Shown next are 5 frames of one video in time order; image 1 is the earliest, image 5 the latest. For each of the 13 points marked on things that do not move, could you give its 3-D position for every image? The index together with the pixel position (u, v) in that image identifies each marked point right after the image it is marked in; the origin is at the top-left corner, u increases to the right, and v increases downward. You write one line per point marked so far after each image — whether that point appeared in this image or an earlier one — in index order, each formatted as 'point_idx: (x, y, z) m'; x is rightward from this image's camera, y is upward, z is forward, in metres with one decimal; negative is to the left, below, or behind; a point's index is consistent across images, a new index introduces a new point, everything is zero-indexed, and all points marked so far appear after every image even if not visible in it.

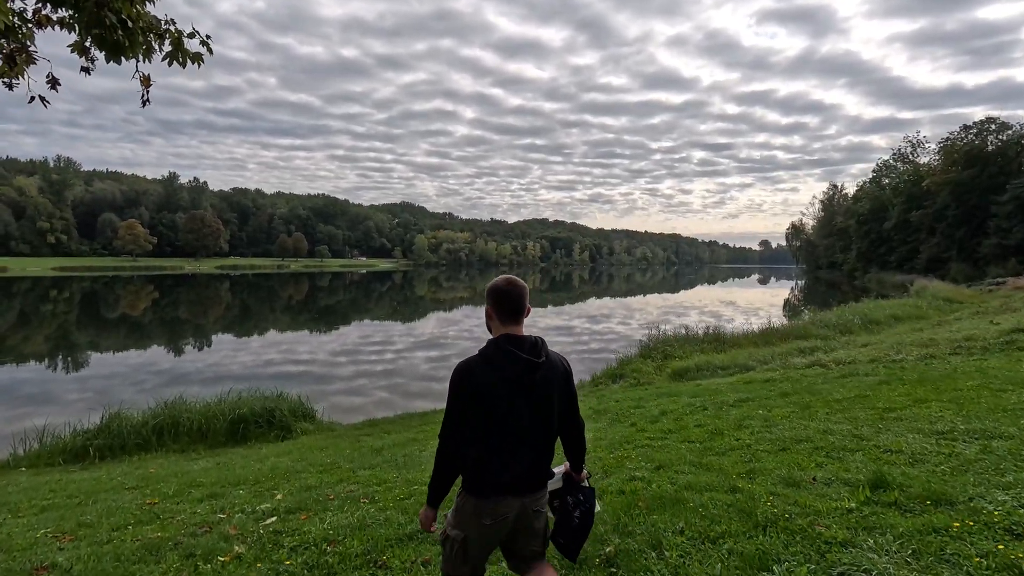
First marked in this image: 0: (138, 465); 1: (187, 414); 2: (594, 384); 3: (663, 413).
0: (-6.4, -3.0, +10.0) m
1: (-6.4, -2.5, +11.5) m
2: (+2.4, -2.9, +17.1) m
3: (+2.7, -2.2, +10.0) m
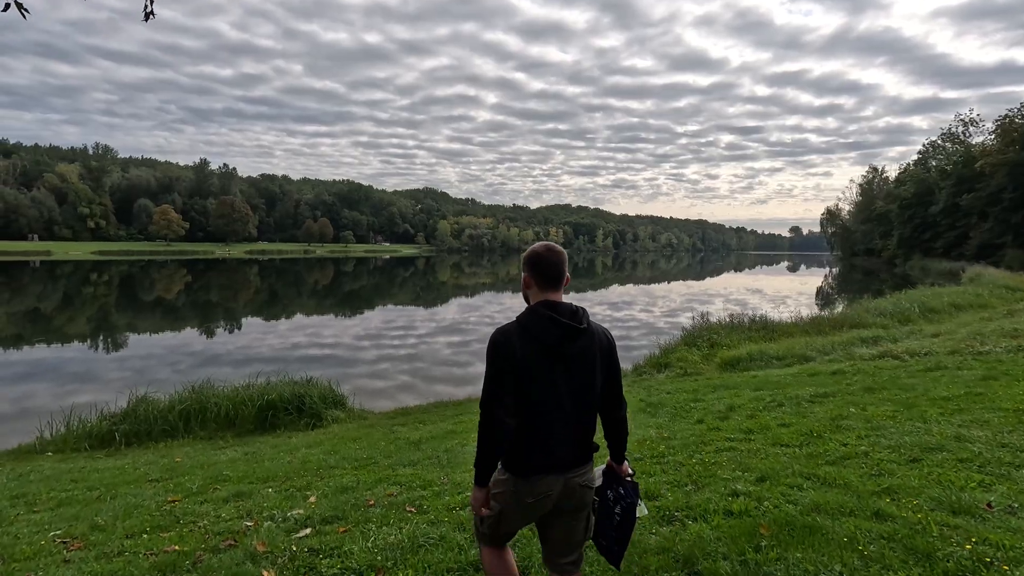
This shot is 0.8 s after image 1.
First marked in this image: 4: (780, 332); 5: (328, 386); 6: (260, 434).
0: (-5.6, -2.7, +9.4) m
1: (-5.6, -2.1, +10.9) m
2: (+3.5, -2.4, +16.1) m
3: (+3.4, -1.9, +9.0) m
4: (+9.5, -1.6, +20.5) m
5: (-3.8, -2.0, +12.0) m
6: (-4.4, -2.6, +10.4) m
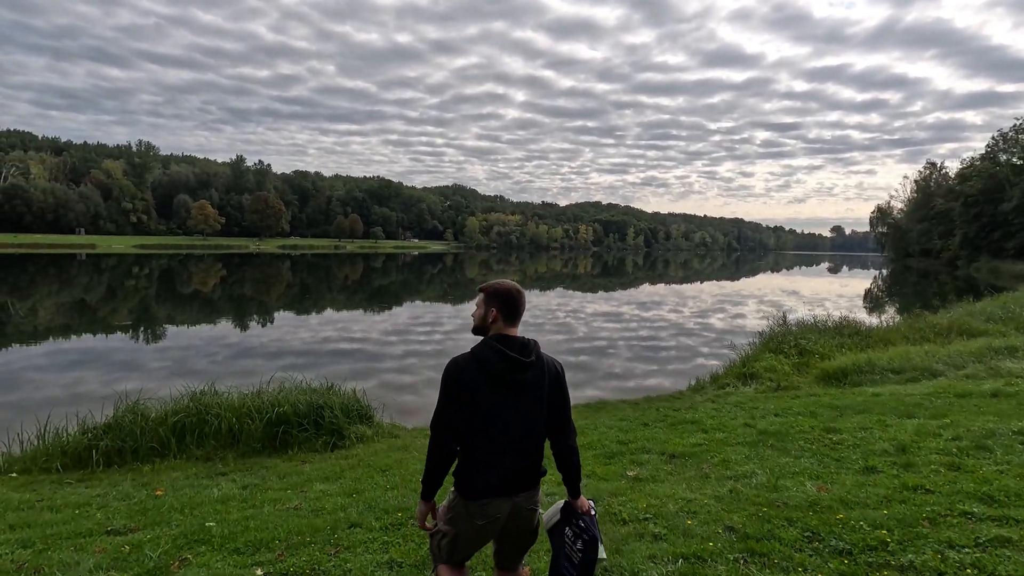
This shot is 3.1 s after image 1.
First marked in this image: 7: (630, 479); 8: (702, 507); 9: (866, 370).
0: (-4.7, -2.5, +7.3) m
1: (-4.5, -1.8, +8.8) m
2: (+4.8, -2.3, +13.6) m
3: (+4.4, -1.8, +6.5) m
4: (+11.1, -1.6, +17.6) m
5: (-2.7, -1.8, +9.9) m
6: (-3.4, -2.4, +8.2) m
7: (+1.3, -2.2, +6.5) m
8: (+1.7, -2.0, +5.2) m
9: (+8.1, -1.9, +13.3) m
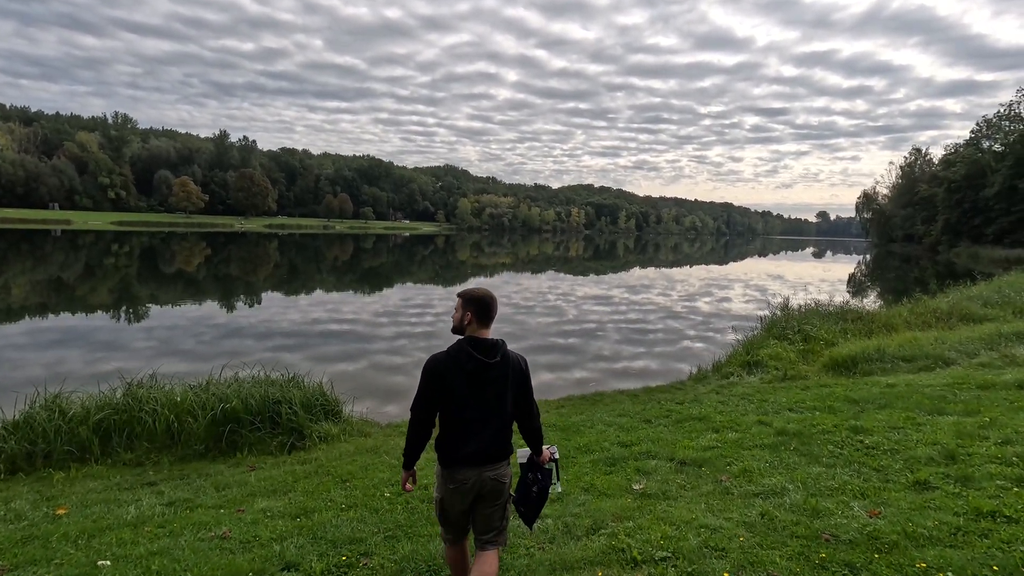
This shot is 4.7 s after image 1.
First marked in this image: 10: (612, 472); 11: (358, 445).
0: (-4.8, -2.2, +6.1) m
1: (-4.7, -1.5, +7.6) m
2: (+4.5, -1.9, +12.5) m
3: (+4.2, -1.6, +5.5) m
4: (+10.7, -1.1, +16.7) m
5: (-2.9, -1.5, +8.7) m
6: (-3.6, -2.1, +7.1) m
7: (+1.1, -1.9, +5.4) m
8: (+1.6, -1.8, +4.1) m
9: (+7.8, -1.5, +12.3) m
10: (+1.1, -2.0, +6.2) m
11: (-2.1, -2.1, +7.7) m
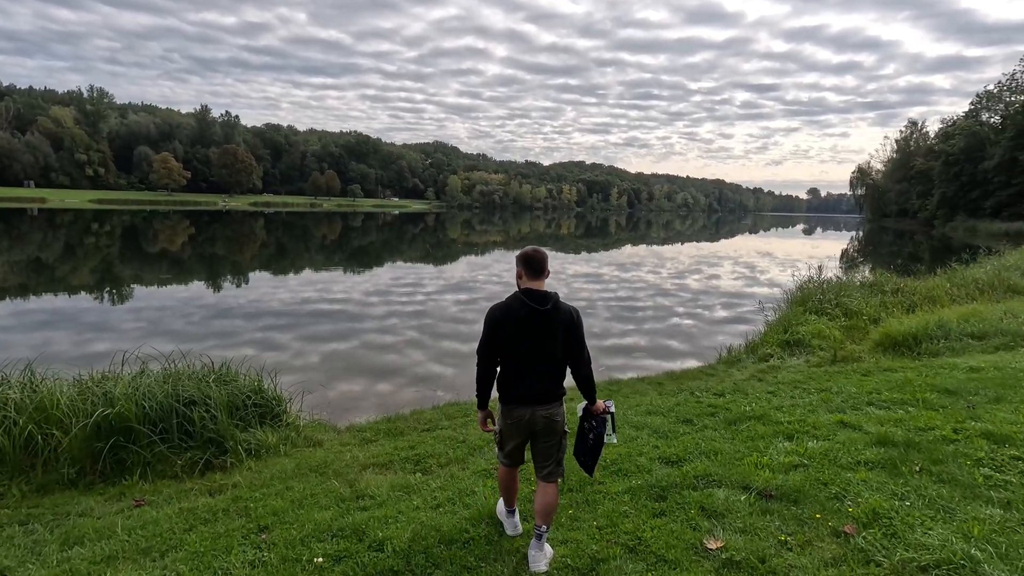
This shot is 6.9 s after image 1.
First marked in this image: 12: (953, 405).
0: (-4.8, -1.9, +4.0) m
1: (-4.7, -1.1, +5.4) m
2: (+4.4, -1.3, +10.5) m
3: (+4.3, -1.3, +3.4) m
4: (+10.5, -0.3, +14.8) m
5: (-3.0, -1.0, +6.5) m
6: (-3.6, -1.8, +4.9) m
7: (+1.2, -1.6, +3.4) m
8: (+1.6, -1.5, +2.1) m
9: (+7.7, -0.9, +10.4) m
10: (+1.1, -1.6, +4.1) m
11: (-2.1, -1.7, +5.6) m
12: (+5.0, -1.3, +6.6) m
